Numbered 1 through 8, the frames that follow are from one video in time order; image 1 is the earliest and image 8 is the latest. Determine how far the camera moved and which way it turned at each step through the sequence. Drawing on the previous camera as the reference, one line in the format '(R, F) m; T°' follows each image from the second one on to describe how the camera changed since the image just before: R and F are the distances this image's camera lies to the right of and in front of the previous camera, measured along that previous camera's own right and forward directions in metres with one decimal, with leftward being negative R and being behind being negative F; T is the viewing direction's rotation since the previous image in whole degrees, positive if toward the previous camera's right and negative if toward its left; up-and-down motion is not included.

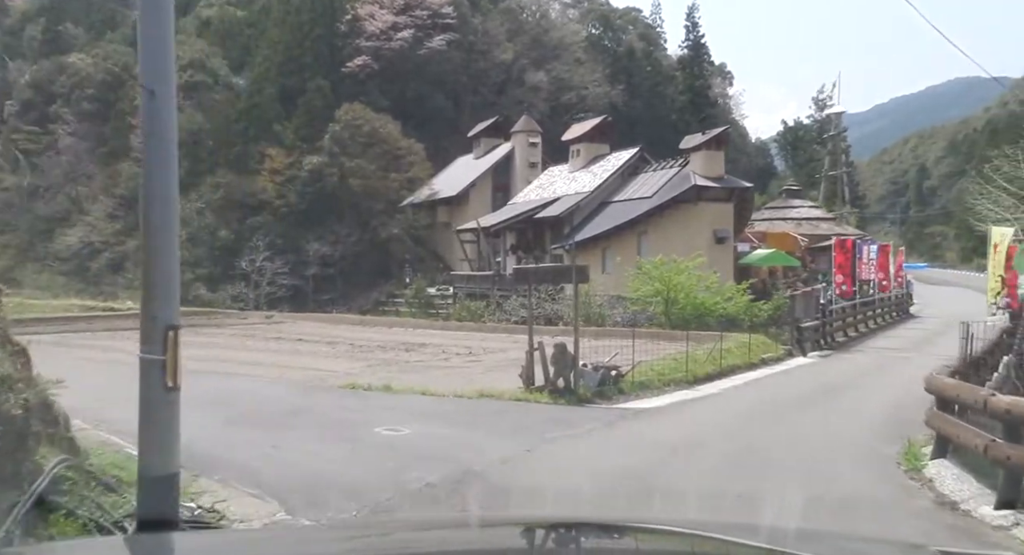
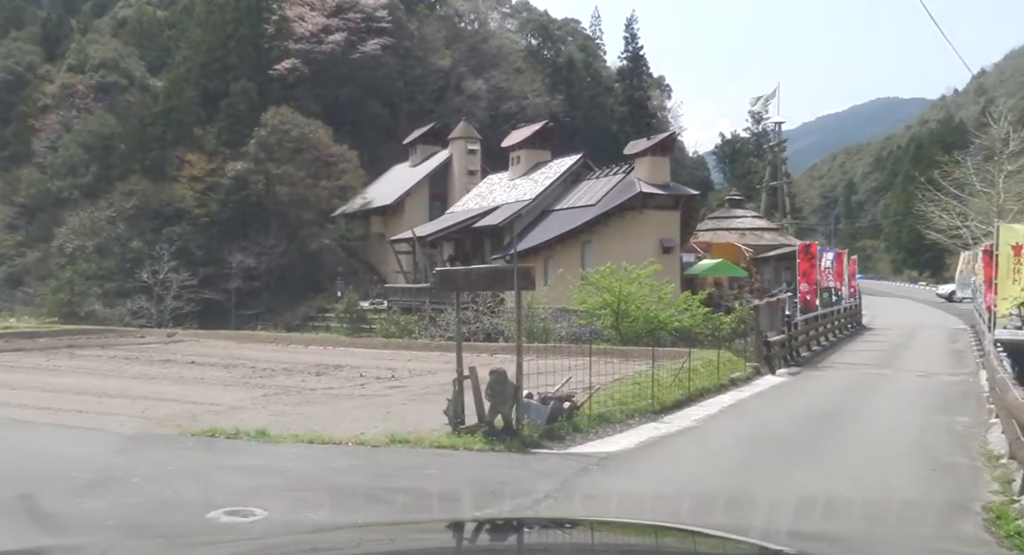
(+0.1, +2.1) m; +4°
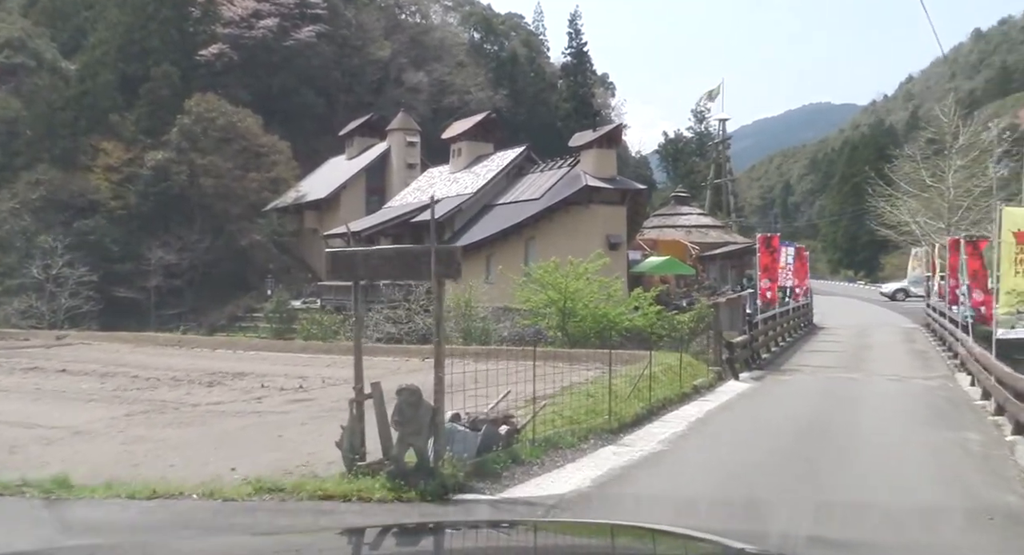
(+0.2, +1.7) m; +4°
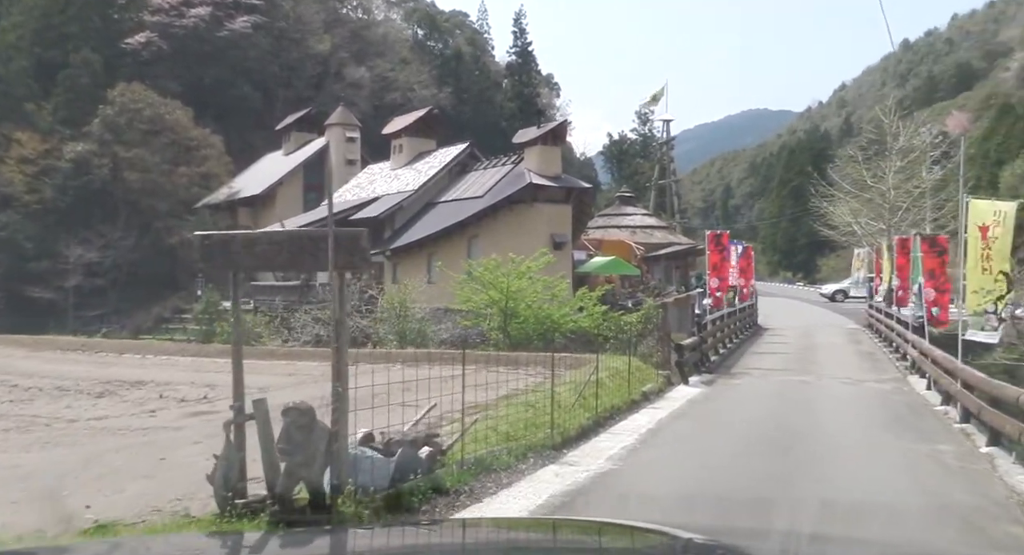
(+0.1, +1.0) m; +4°
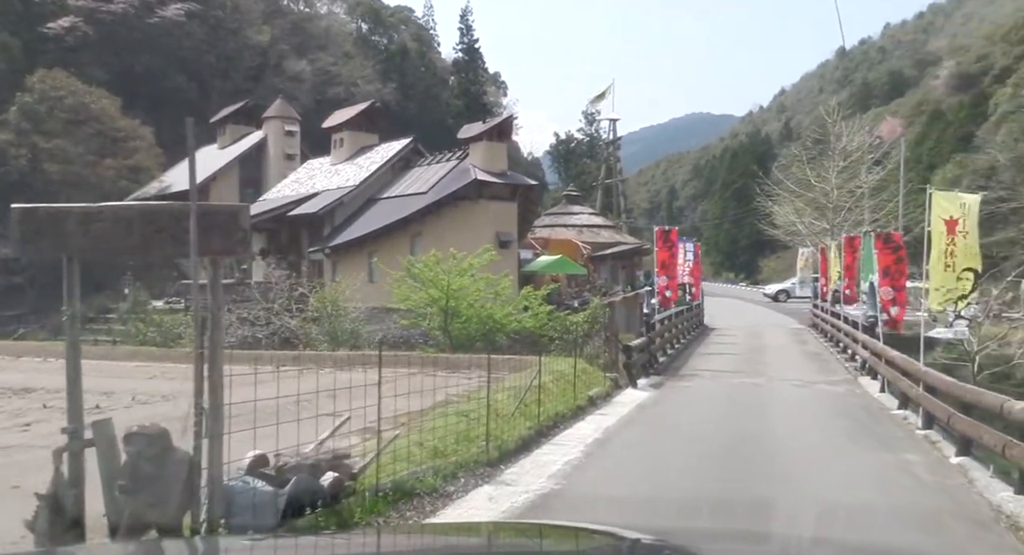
(+0.1, +0.8) m; +4°
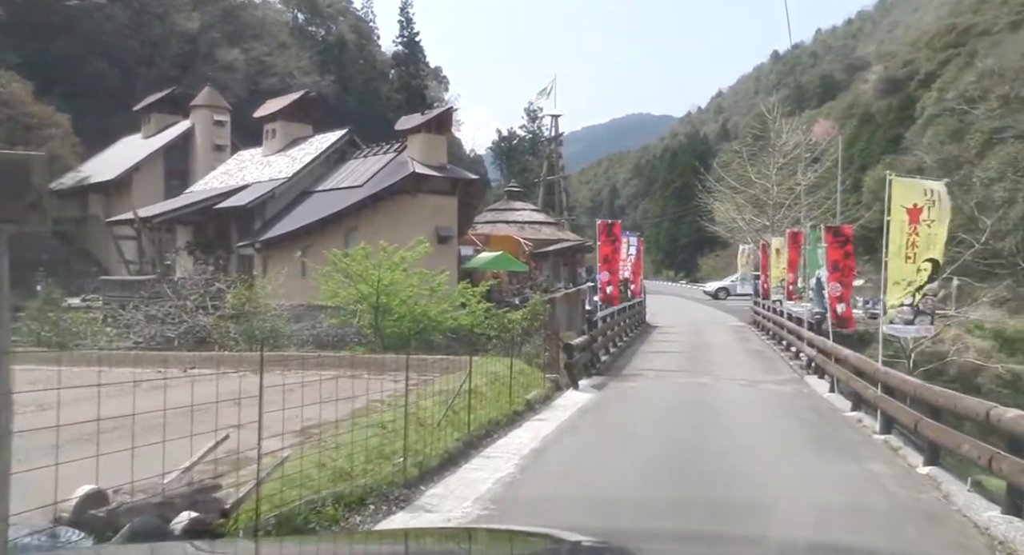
(+0.1, +0.9) m; +4°
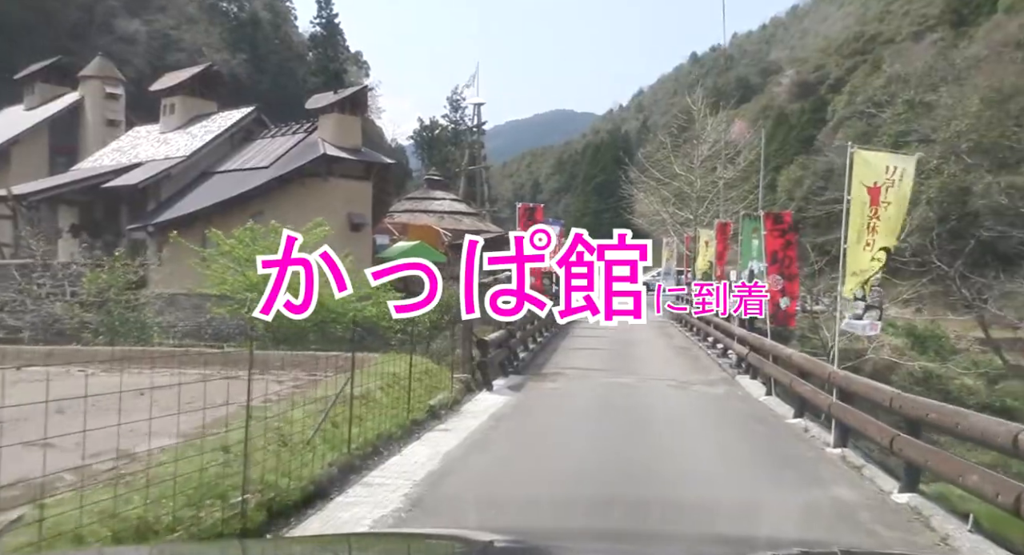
(+0.2, +1.4) m; +5°
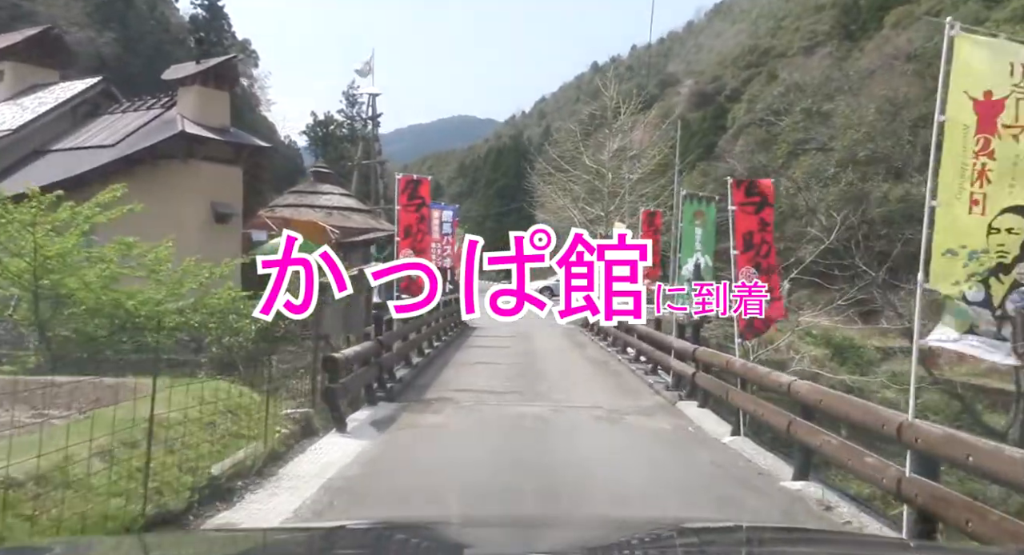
(+0.3, +3.4) m; +7°
